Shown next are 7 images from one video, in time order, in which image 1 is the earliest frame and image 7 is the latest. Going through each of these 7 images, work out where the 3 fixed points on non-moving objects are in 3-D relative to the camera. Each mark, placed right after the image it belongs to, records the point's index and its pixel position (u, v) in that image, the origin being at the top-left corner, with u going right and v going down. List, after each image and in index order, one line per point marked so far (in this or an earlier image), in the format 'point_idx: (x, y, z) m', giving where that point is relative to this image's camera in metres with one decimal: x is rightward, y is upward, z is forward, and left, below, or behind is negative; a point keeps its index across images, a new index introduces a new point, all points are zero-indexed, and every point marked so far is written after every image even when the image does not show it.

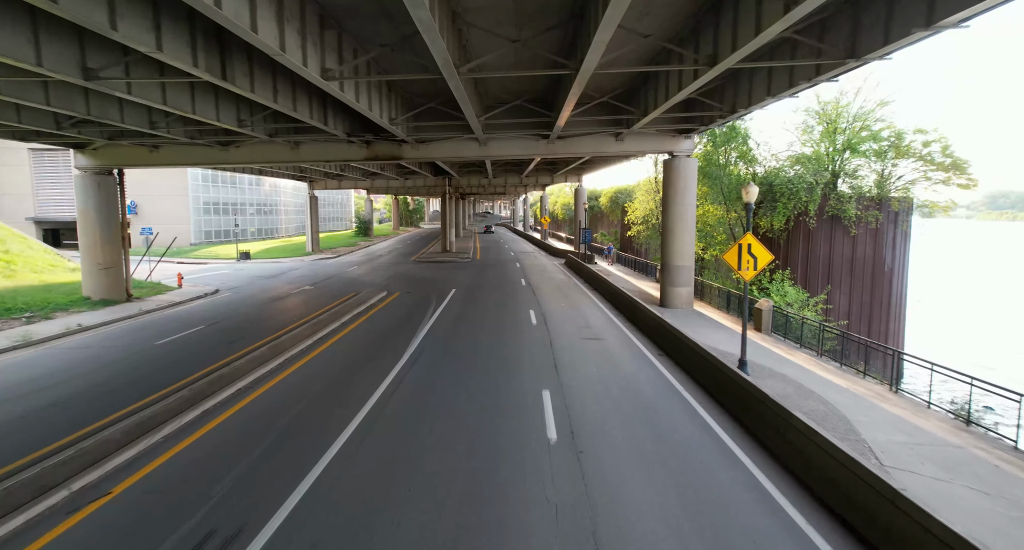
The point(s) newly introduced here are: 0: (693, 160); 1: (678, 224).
0: (+6.9, +4.4, +16.1) m
1: (+6.4, +1.9, +16.3) m
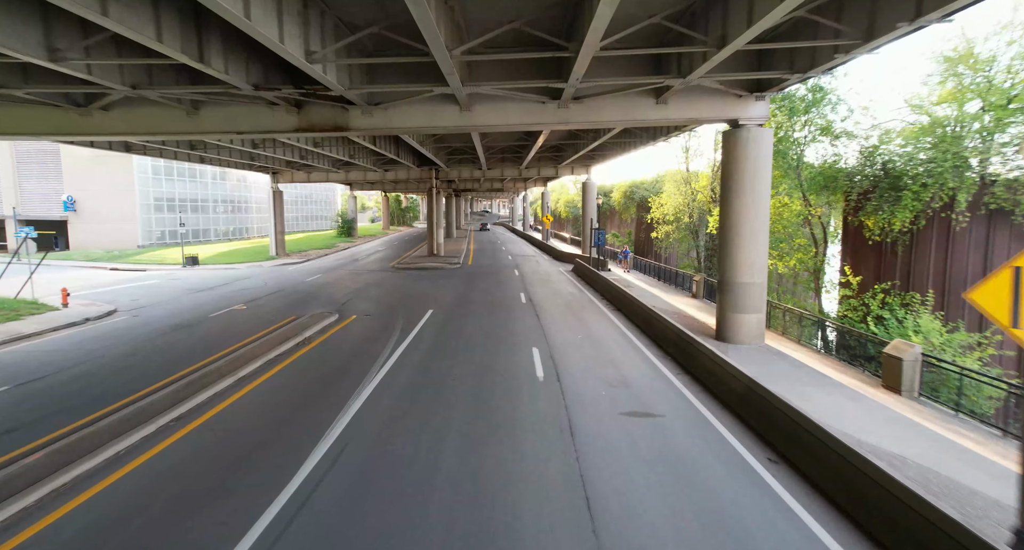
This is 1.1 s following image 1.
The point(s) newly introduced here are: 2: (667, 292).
0: (+6.8, +3.9, +11.2) m
1: (+6.3, +1.4, +11.4) m
2: (+7.5, -0.8, +20.1) m
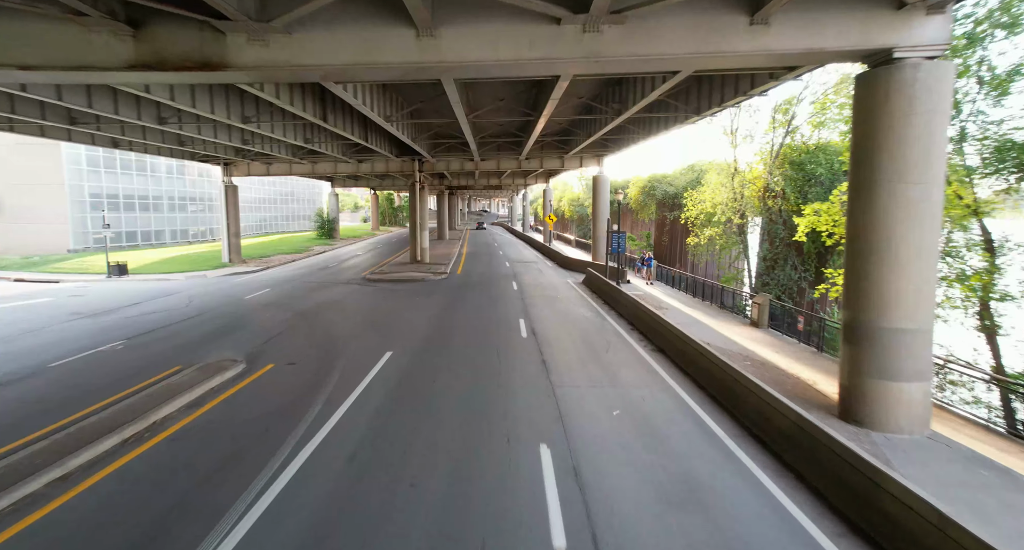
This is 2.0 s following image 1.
0: (+6.7, +3.2, +6.5) m
1: (+6.2, +0.7, +6.7) m
2: (+7.3, -1.5, +15.4) m
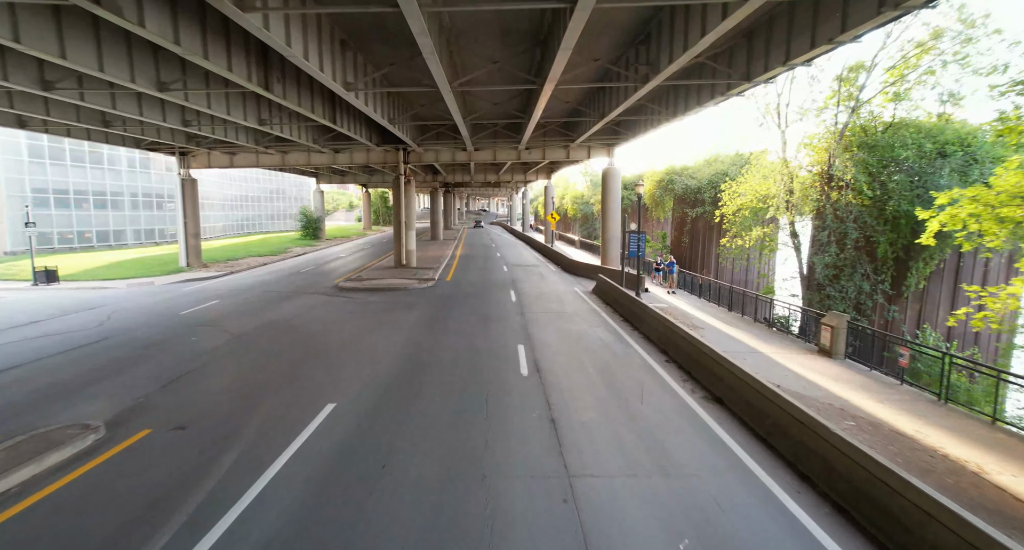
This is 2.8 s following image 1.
0: (+6.6, +2.9, +3.2) m
1: (+6.1, +0.4, +3.4) m
2: (+7.3, -1.8, +12.1) m
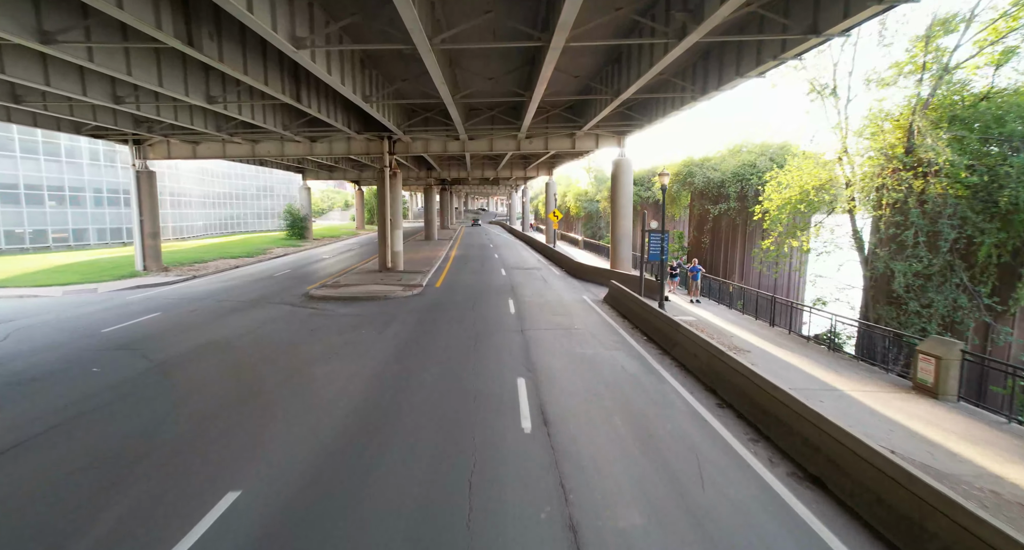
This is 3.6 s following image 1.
0: (+6.6, +2.6, +0.6) m
1: (+6.0, +0.1, +0.7) m
2: (+7.2, -2.0, +9.5) m
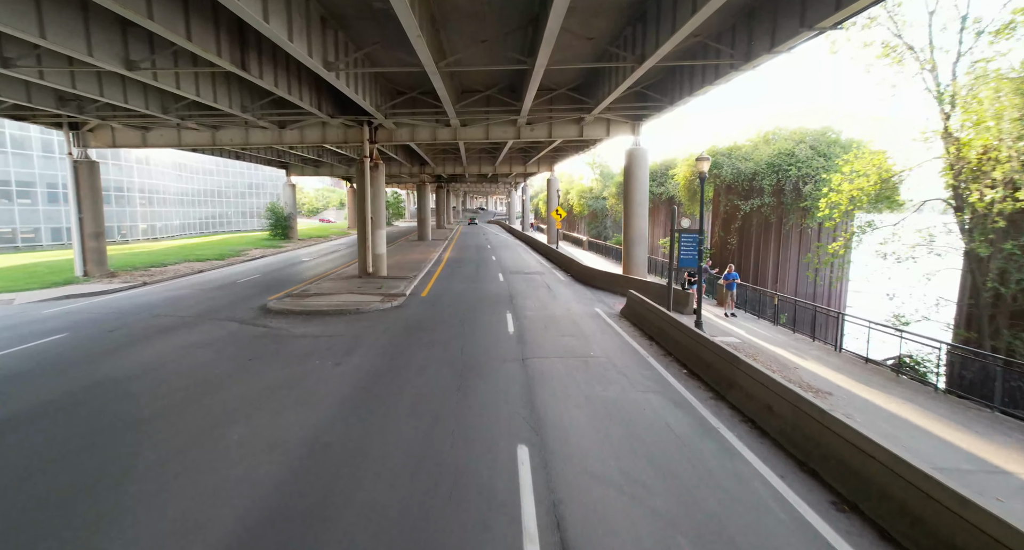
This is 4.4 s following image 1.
0: (+6.5, +2.4, -2.2) m
1: (+6.0, -0.1, -2.1) m
2: (+7.2, -2.3, +6.7) m
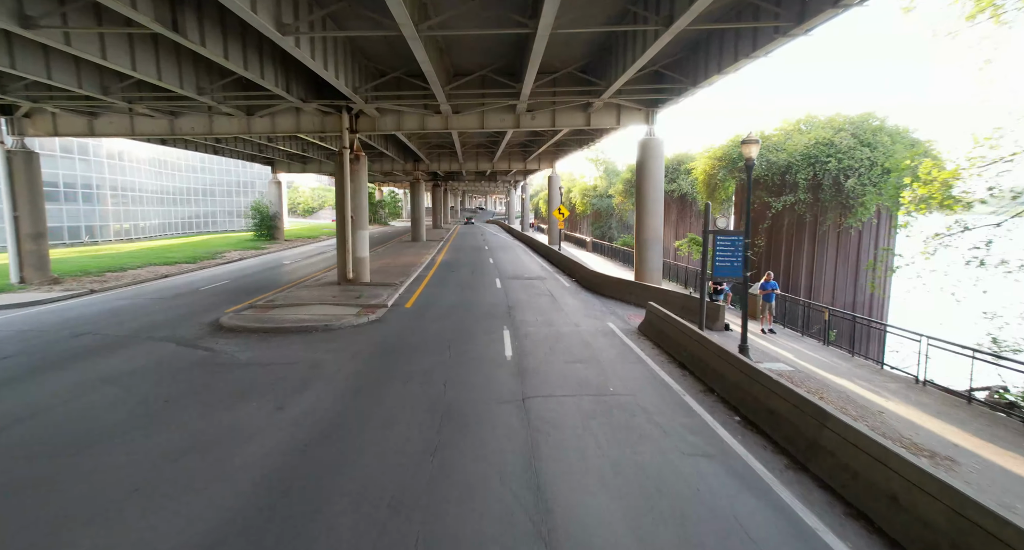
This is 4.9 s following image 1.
0: (+6.5, +2.1, -4.4) m
1: (+6.0, -0.4, -4.3) m
2: (+7.1, -2.6, +4.5) m
